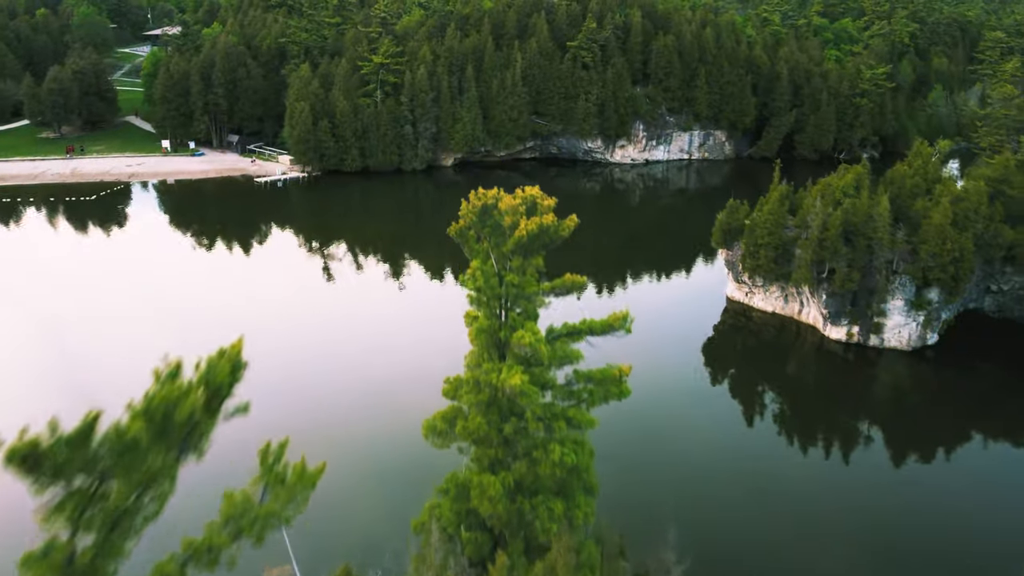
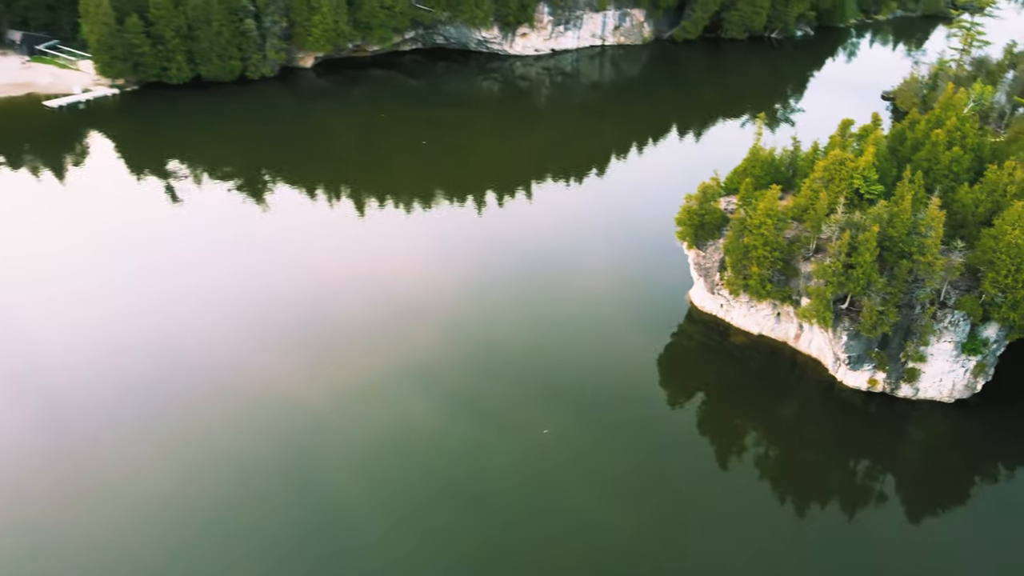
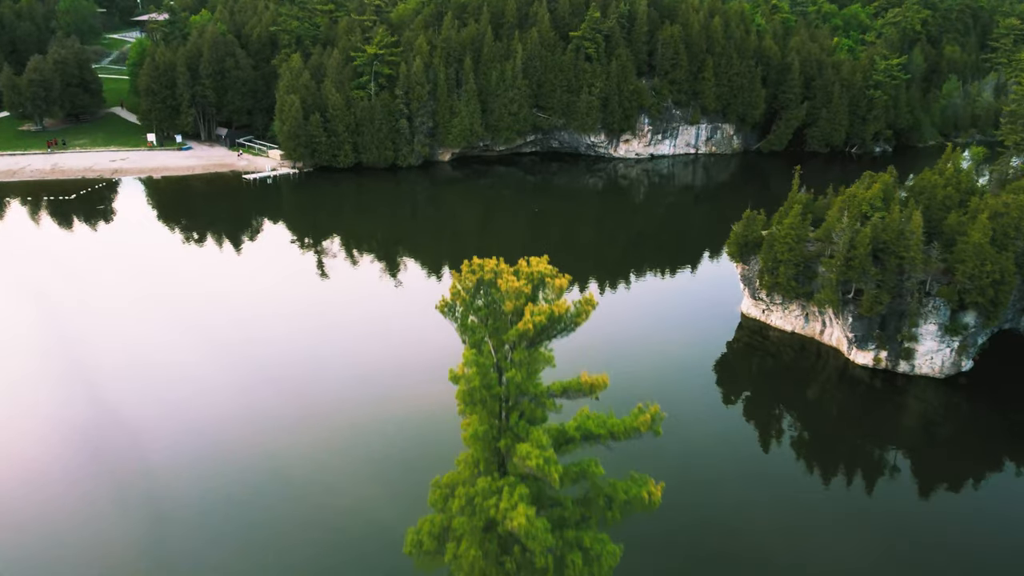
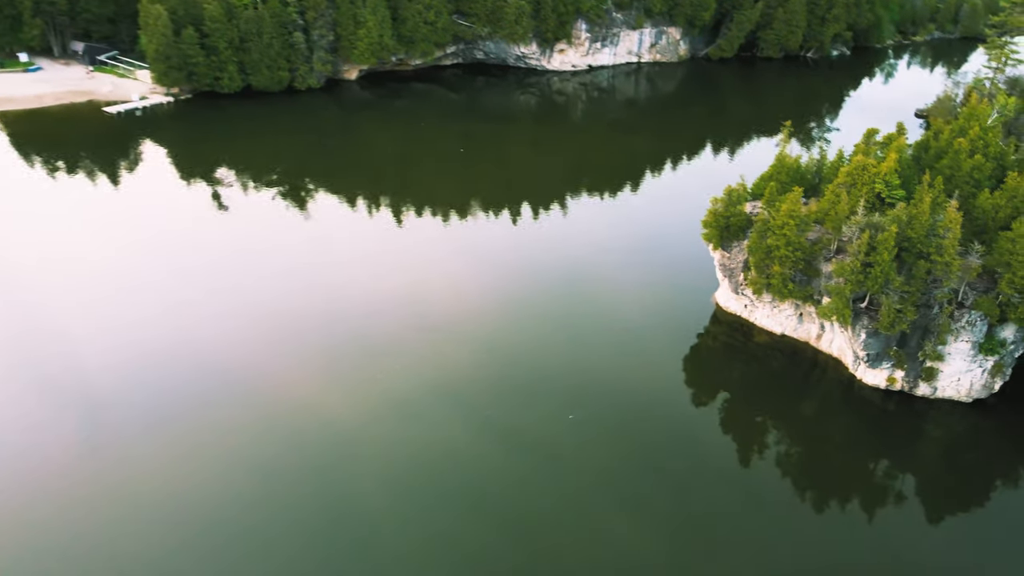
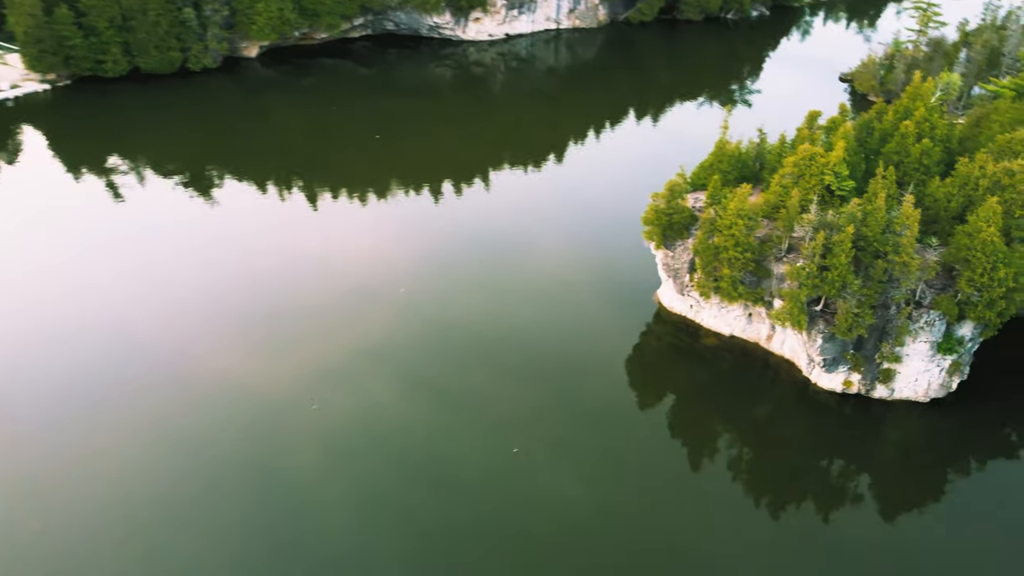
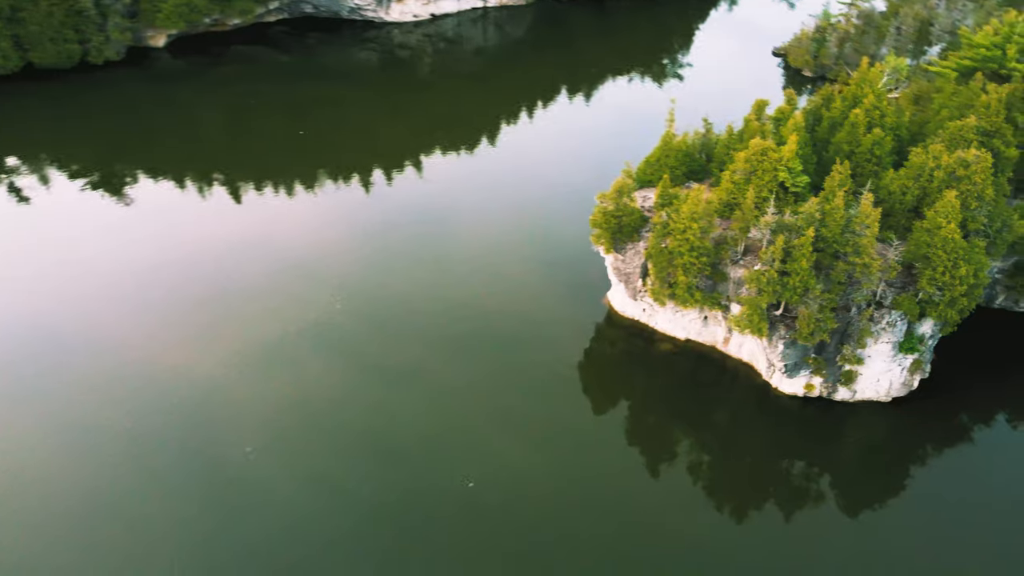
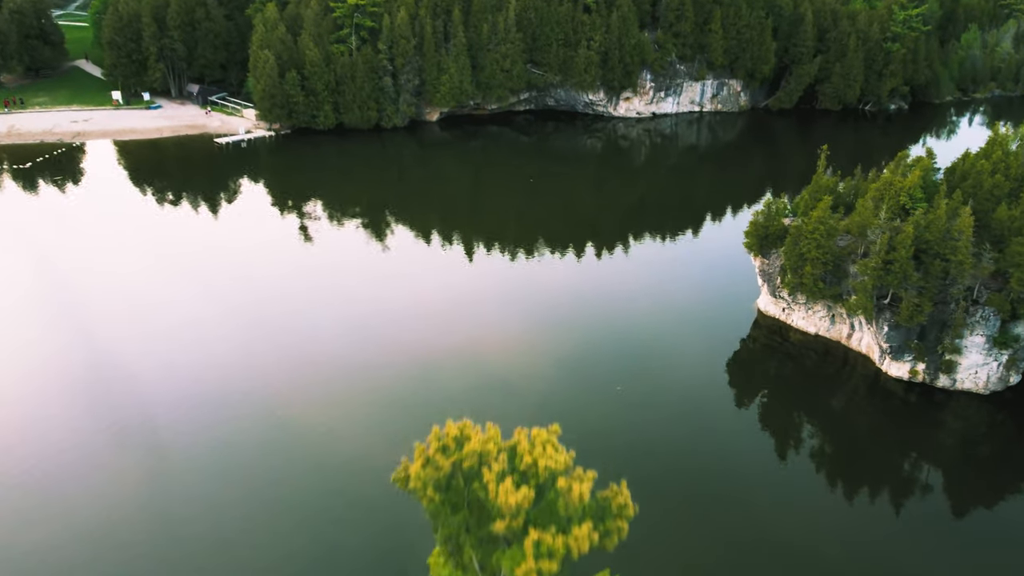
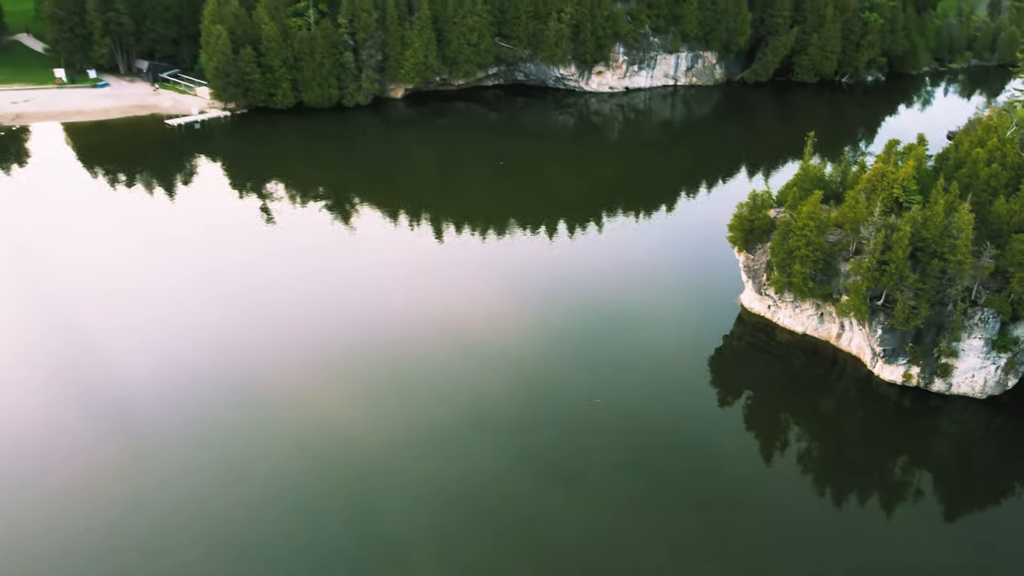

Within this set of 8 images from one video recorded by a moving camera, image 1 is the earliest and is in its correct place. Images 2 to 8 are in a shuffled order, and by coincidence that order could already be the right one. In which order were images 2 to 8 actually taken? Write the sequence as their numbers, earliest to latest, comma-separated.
3, 7, 8, 4, 2, 5, 6
